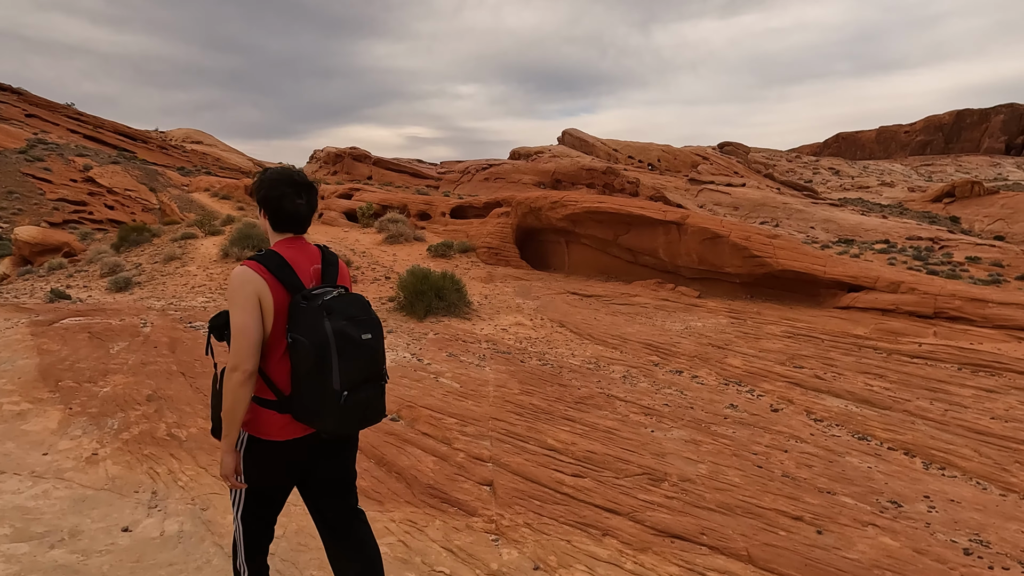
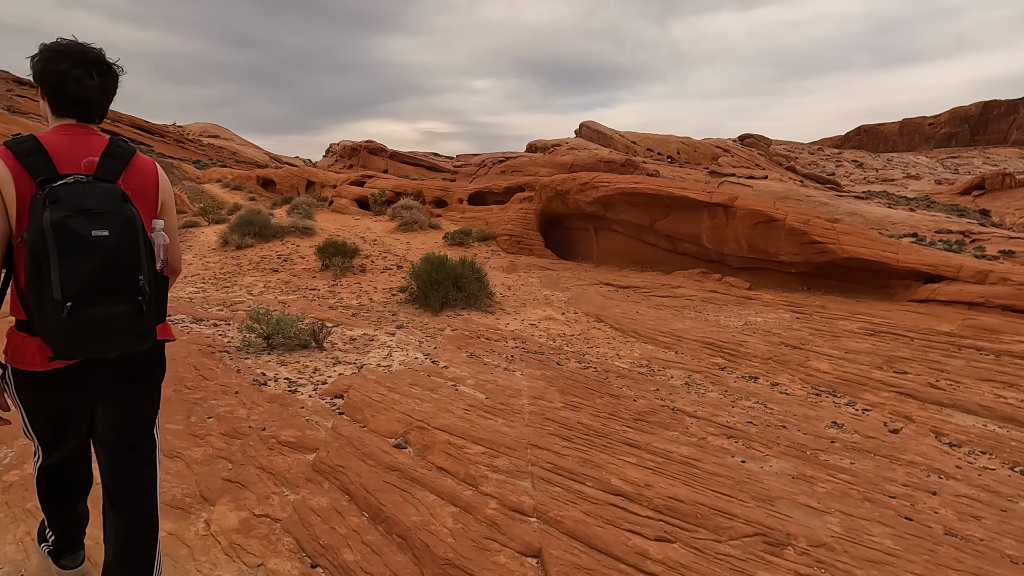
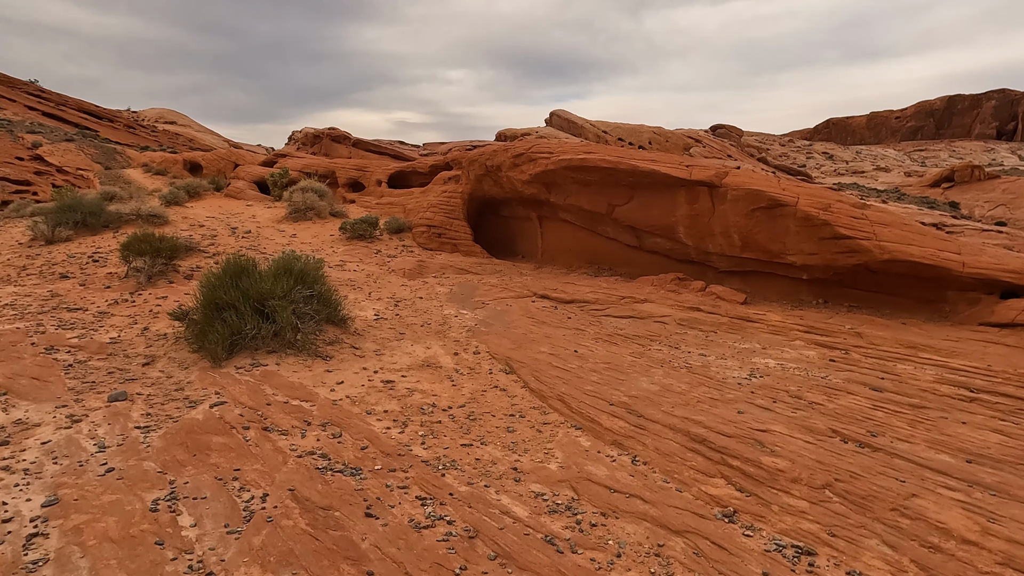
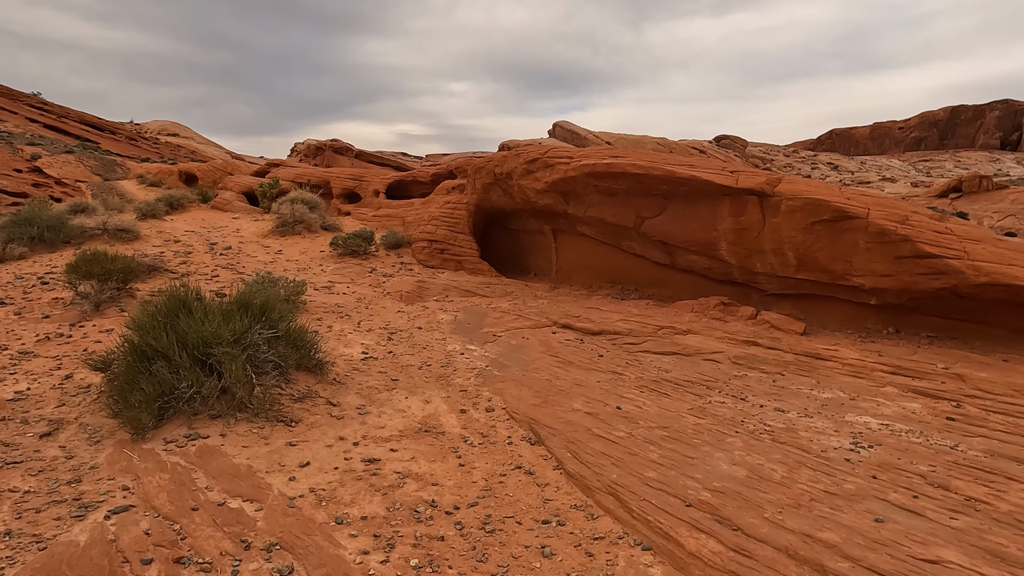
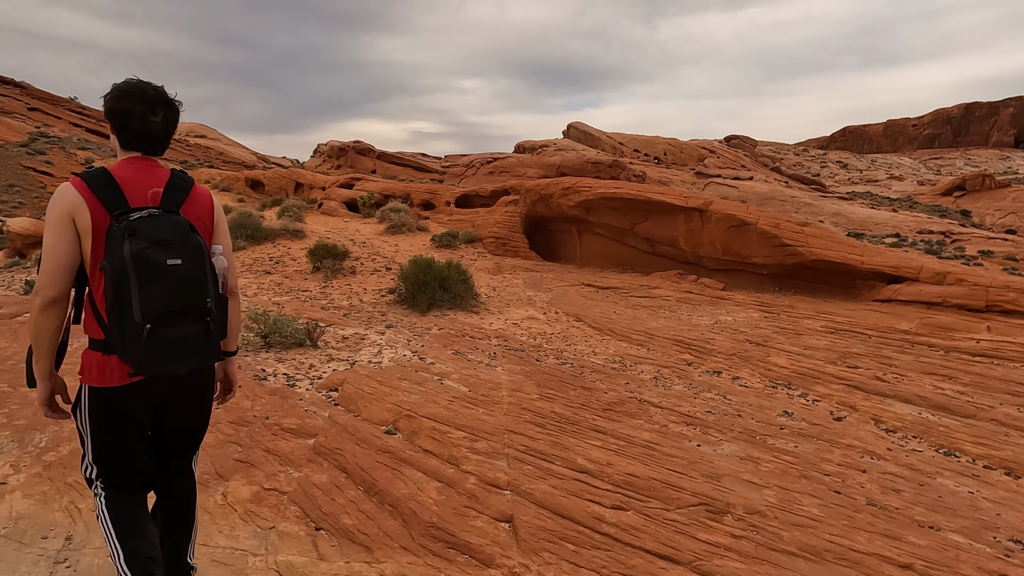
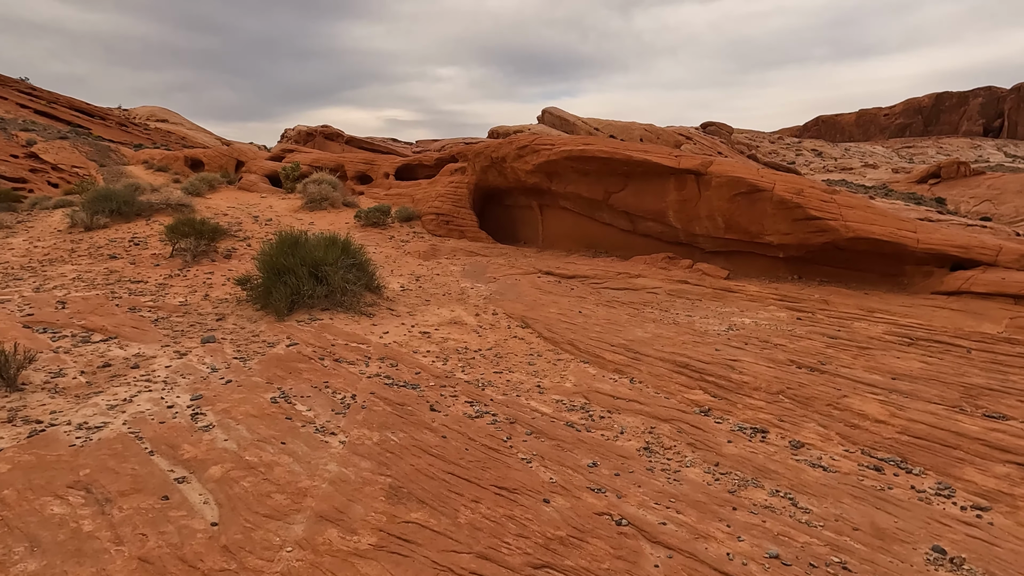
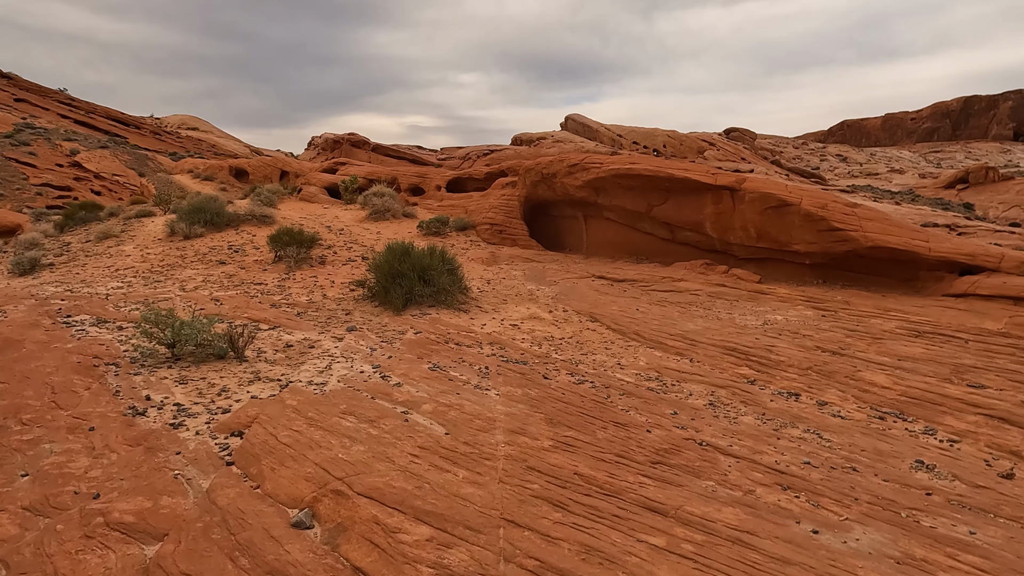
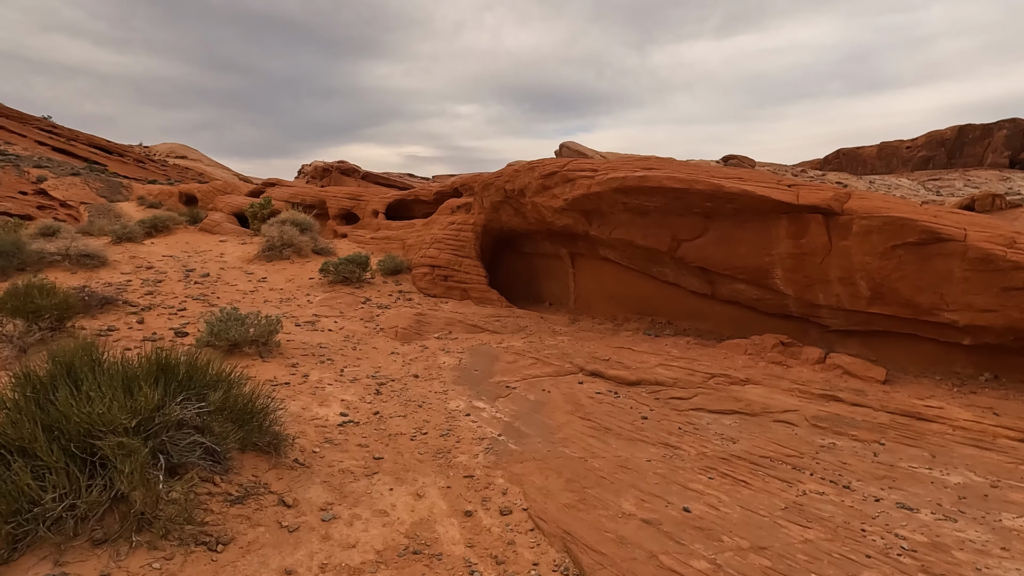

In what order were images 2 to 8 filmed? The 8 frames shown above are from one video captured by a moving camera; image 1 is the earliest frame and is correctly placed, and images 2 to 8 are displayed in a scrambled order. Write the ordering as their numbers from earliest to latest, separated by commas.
5, 2, 7, 6, 3, 4, 8
